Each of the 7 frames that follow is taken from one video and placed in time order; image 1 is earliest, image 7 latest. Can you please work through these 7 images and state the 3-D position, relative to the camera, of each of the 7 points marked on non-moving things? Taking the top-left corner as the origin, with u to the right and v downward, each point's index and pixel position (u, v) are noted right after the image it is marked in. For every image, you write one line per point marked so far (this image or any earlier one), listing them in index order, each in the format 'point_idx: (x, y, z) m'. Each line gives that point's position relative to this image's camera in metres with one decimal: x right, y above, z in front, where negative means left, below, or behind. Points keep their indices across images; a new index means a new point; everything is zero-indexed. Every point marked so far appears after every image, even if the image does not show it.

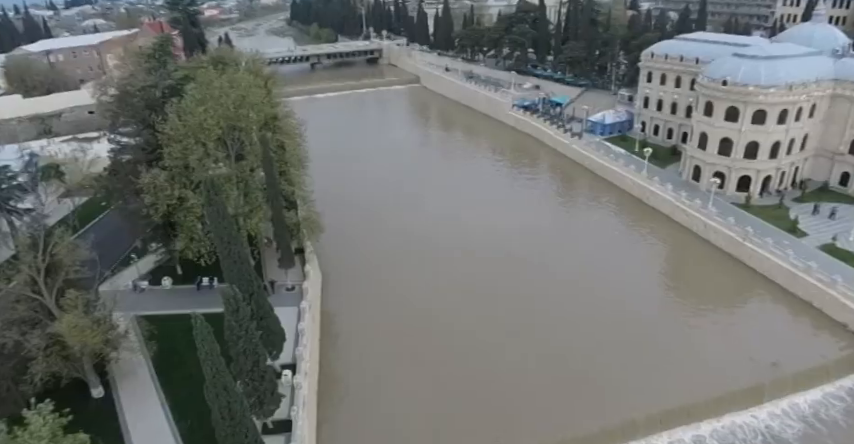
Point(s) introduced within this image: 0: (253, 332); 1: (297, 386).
0: (-4.7, -2.8, +14.7) m
1: (-4.1, -5.2, +17.4) m
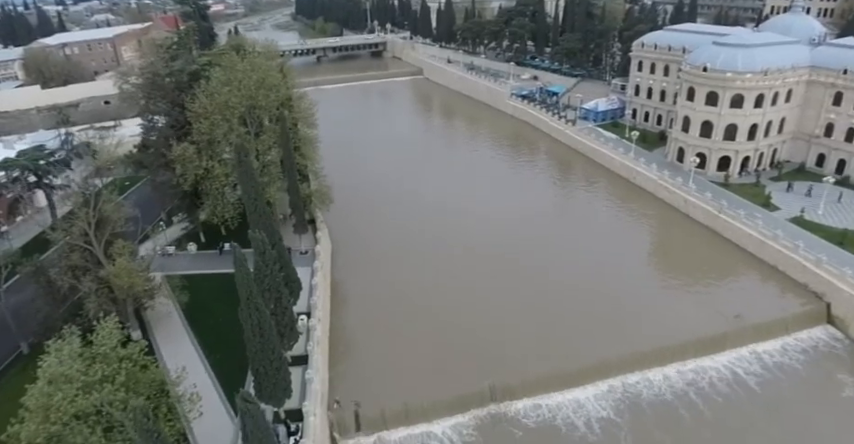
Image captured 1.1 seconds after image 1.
0: (-4.7, -1.5, +17.3) m
1: (-4.2, -3.8, +19.9) m
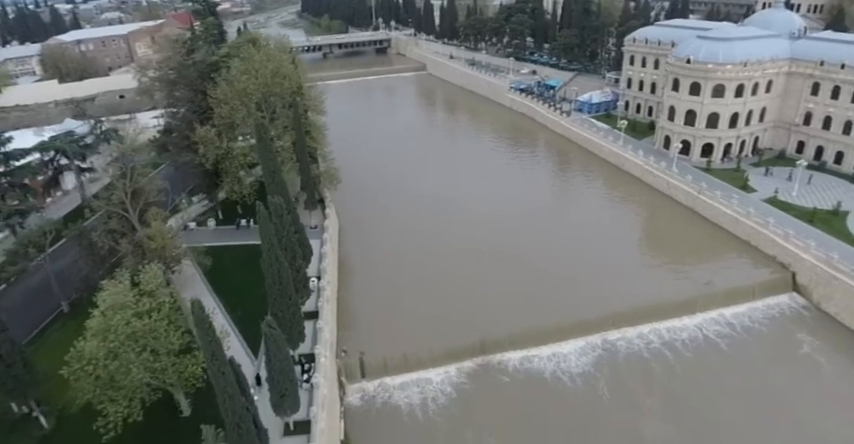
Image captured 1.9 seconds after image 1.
0: (-4.8, -0.4, +19.6) m
1: (-4.3, -2.7, +22.3) m
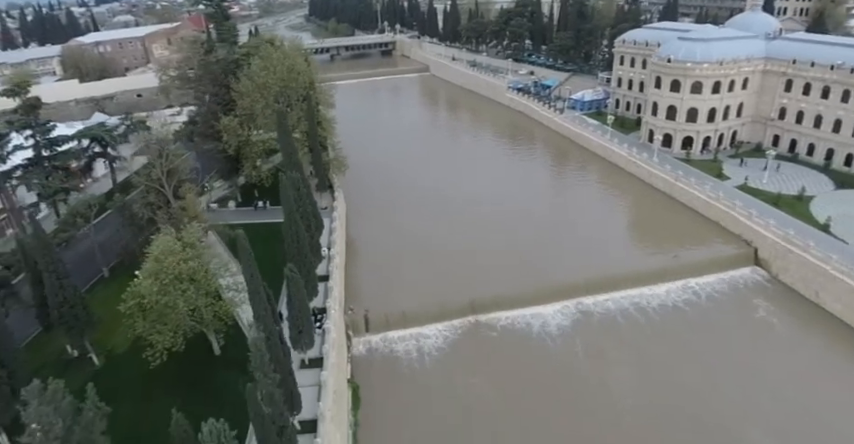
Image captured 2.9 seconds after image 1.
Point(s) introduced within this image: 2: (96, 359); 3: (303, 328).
0: (-5.0, +0.8, +22.7) m
1: (-4.4, -1.6, +25.3) m
2: (-11.9, -5.0, +19.6) m
3: (-4.1, -3.6, +18.4) m
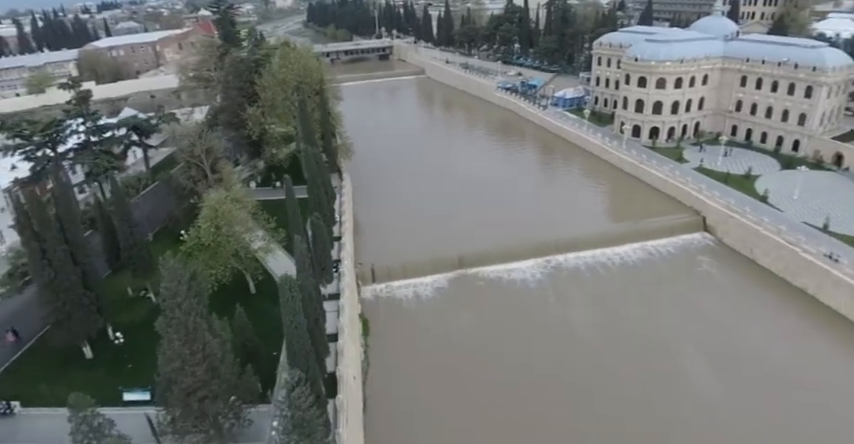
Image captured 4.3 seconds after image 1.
0: (-5.2, +2.4, +27.4) m
1: (-4.6, +0.1, +30.0) m
2: (-12.1, -3.3, +24.2) m
3: (-4.3, -1.9, +23.1) m
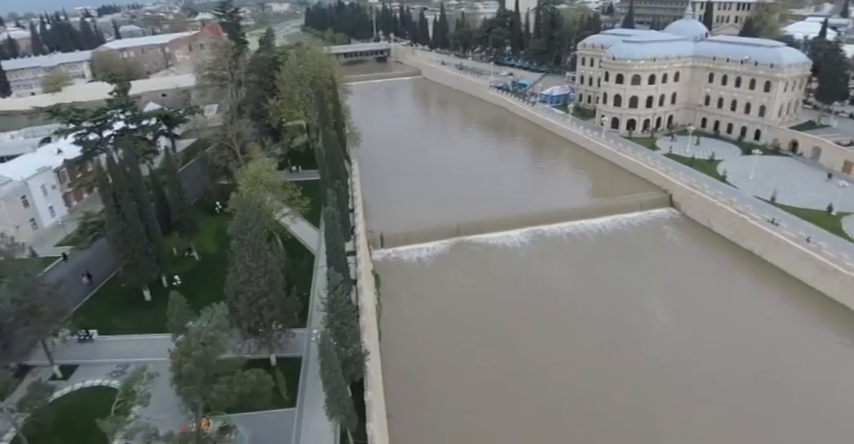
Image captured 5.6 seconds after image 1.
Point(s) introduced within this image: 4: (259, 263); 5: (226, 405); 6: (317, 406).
0: (-5.1, +4.0, +31.8) m
1: (-4.6, +1.7, +34.5) m
2: (-11.9, -1.7, +28.5) m
3: (-4.2, -0.2, +27.5) m
4: (-5.6, -1.4, +18.3) m
5: (-5.3, -4.8, +14.8) m
6: (-3.7, -6.2, +18.5) m
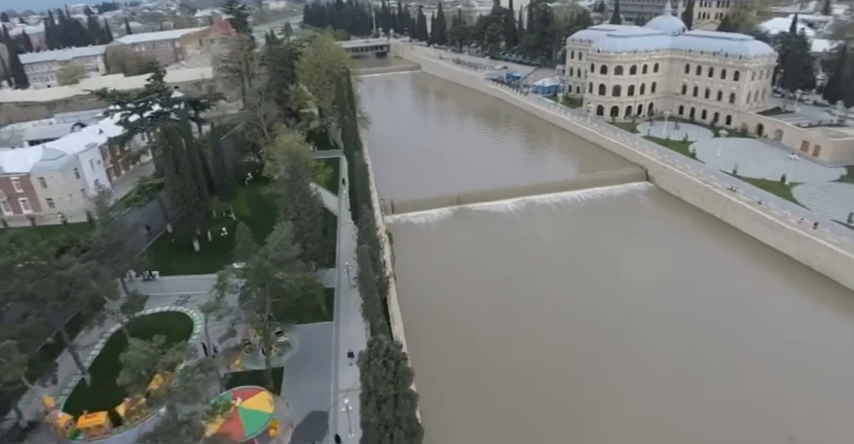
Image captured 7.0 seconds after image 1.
0: (-4.8, +6.1, +36.4) m
1: (-4.2, +3.8, +39.1) m
2: (-11.6, +0.4, +33.1) m
3: (-3.8, +1.9, +32.2) m
4: (-5.1, +0.7, +22.9) m
5: (-4.8, -2.7, +19.5) m
6: (-3.2, -4.1, +23.2) m
